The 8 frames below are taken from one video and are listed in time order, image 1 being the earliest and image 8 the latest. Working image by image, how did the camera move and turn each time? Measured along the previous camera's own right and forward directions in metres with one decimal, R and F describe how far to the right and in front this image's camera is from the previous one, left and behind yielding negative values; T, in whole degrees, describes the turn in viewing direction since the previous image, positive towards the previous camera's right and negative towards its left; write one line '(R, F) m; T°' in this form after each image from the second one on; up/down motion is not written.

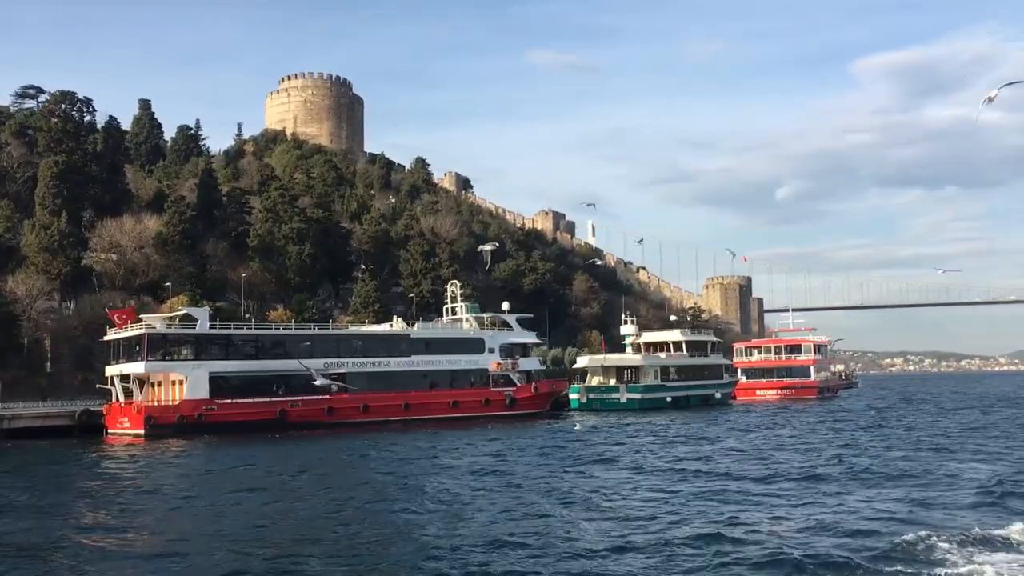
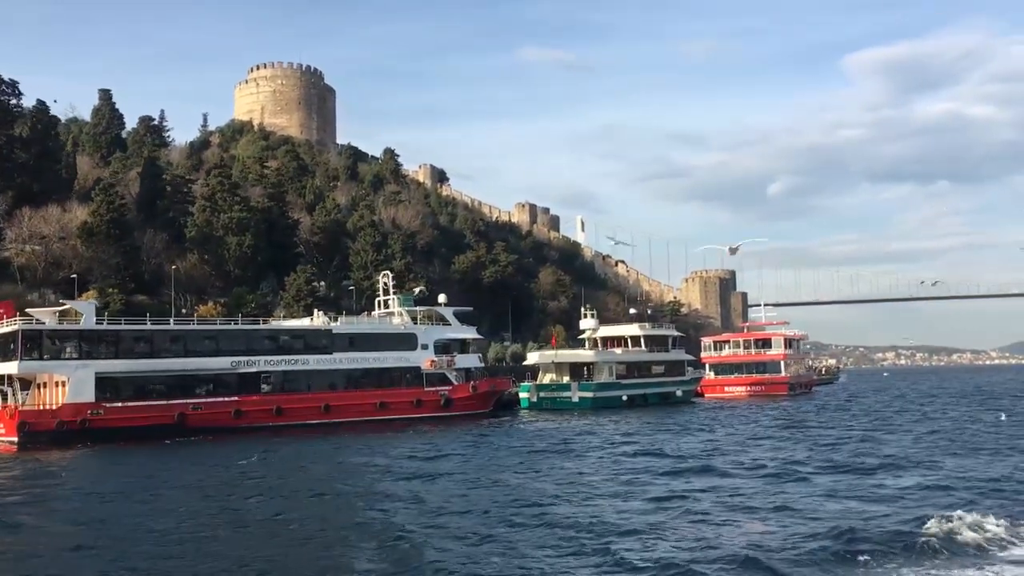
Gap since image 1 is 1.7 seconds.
(+2.2, +2.8) m; 0°
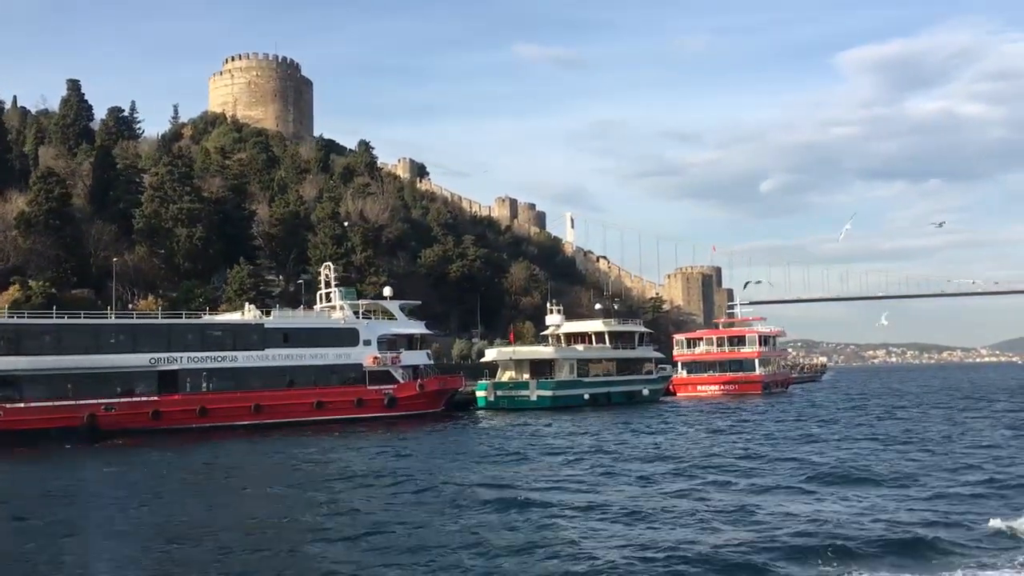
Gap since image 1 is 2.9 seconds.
(+1.6, +2.0) m; 0°
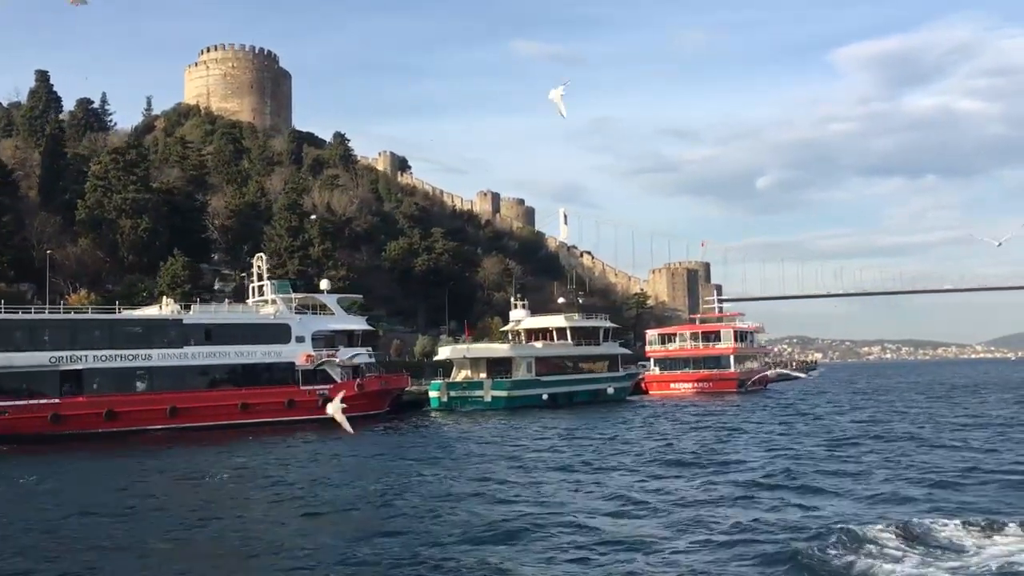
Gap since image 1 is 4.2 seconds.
(+1.7, +2.3) m; 0°
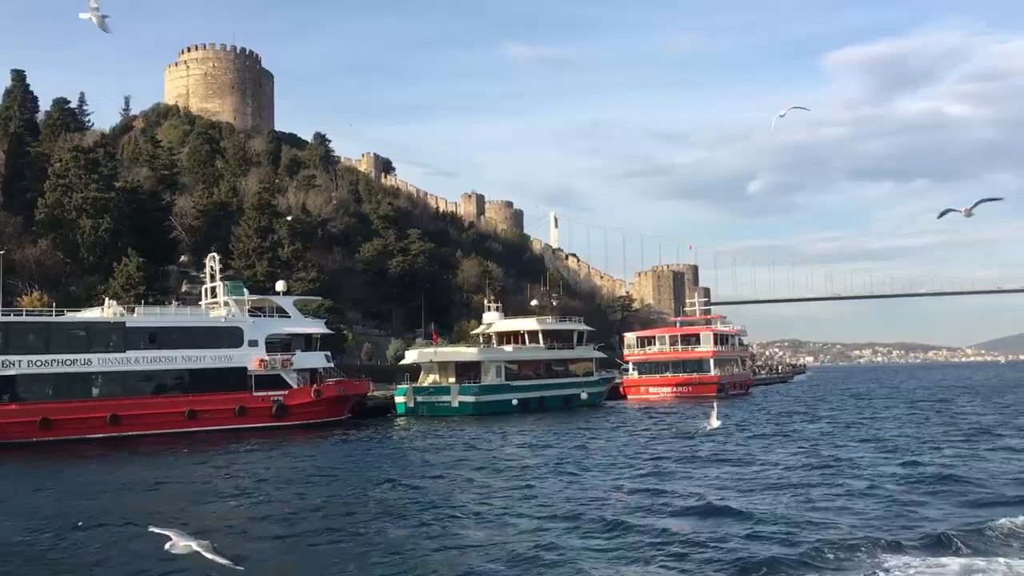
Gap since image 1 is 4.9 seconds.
(+0.9, +1.3) m; 0°
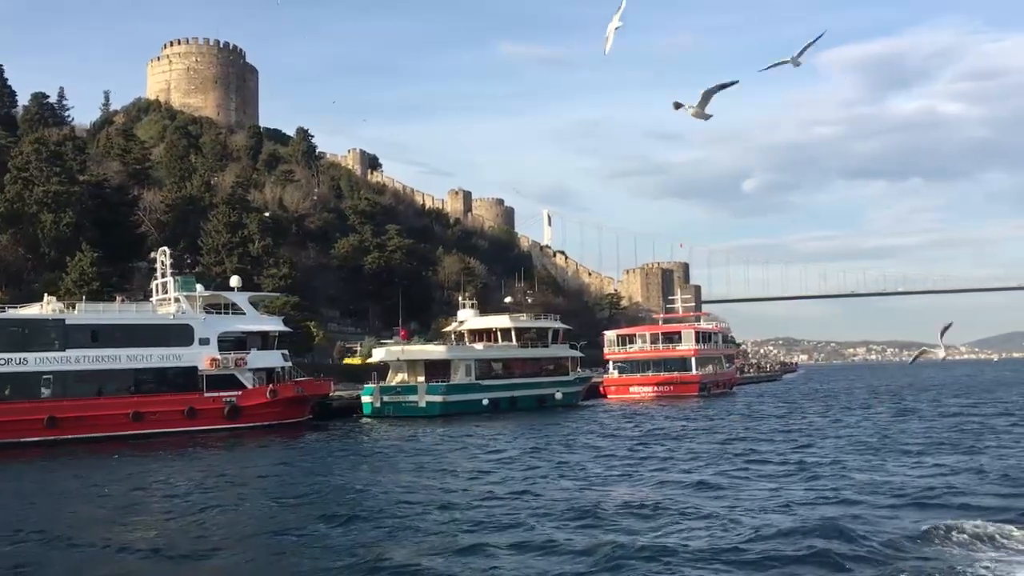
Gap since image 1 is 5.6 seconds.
(+0.9, +1.3) m; 0°
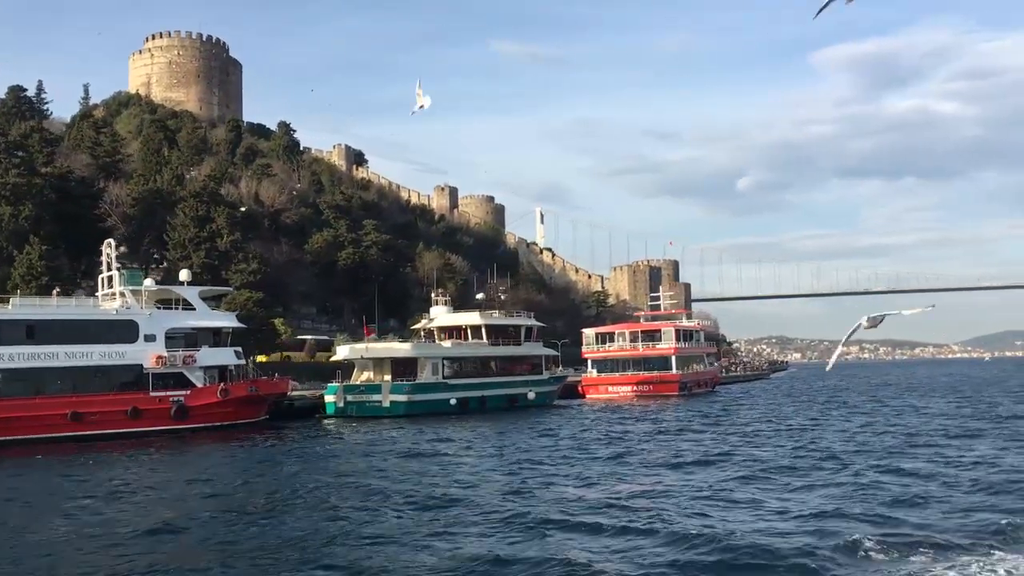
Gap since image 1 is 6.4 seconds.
(+0.9, +1.3) m; 0°
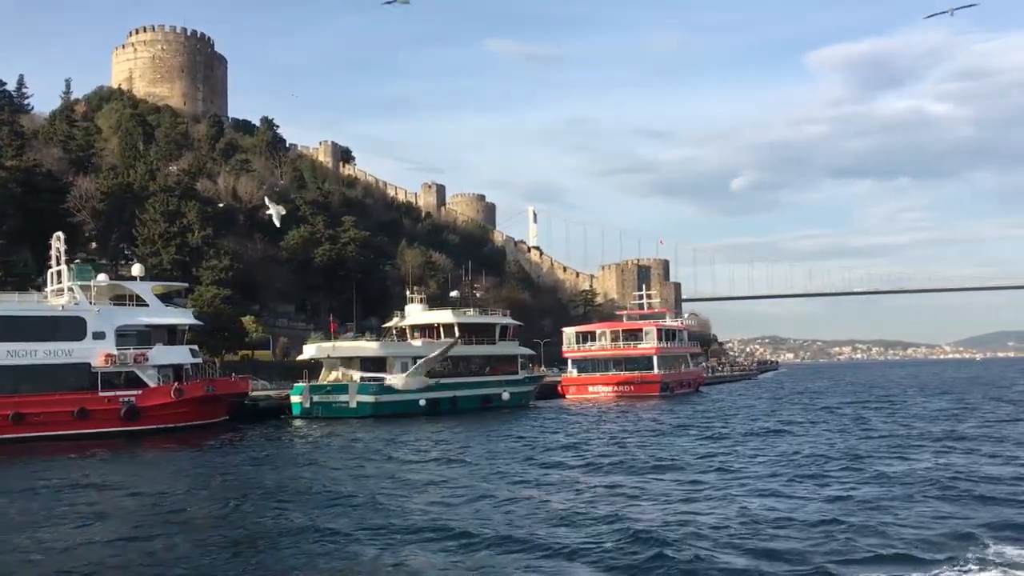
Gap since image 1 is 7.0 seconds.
(+0.8, +1.1) m; 0°
